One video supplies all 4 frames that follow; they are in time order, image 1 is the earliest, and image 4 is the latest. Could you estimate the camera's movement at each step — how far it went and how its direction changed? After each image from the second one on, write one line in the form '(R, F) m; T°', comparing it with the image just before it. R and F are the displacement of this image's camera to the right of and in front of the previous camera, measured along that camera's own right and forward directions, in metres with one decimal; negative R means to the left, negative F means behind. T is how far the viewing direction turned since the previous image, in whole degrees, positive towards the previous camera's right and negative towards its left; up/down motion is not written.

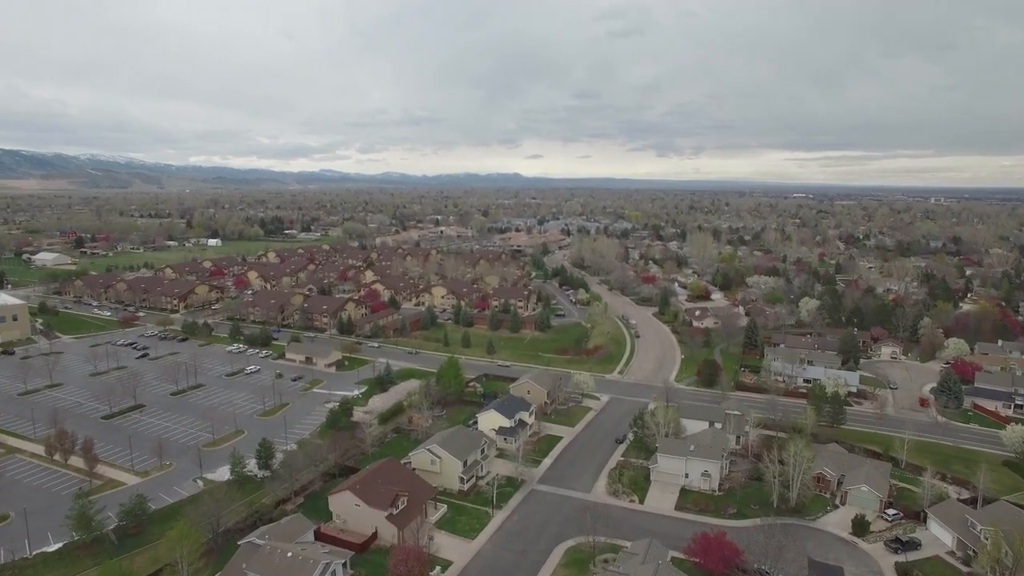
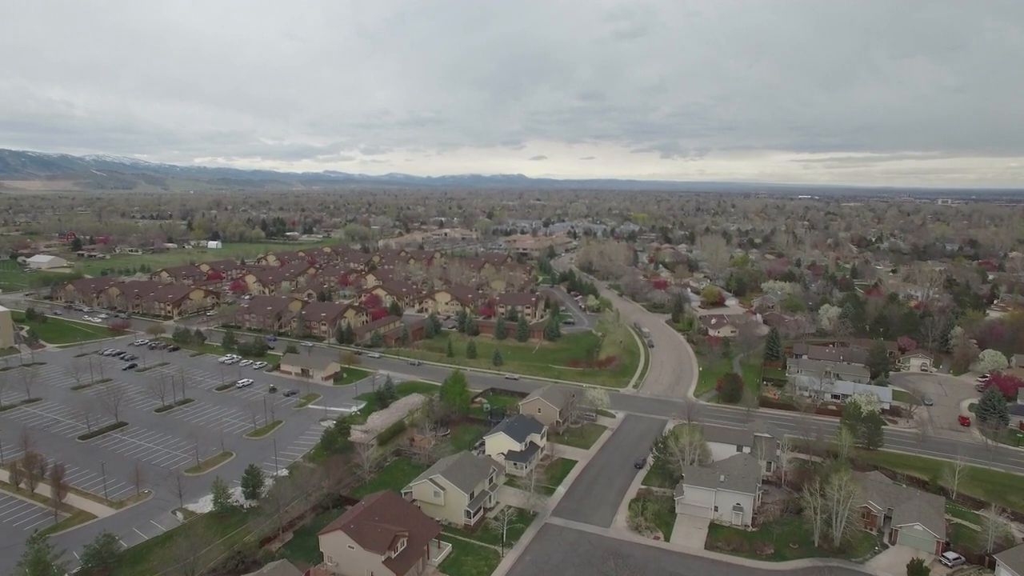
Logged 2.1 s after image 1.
(-0.3, +2.2) m; 0°
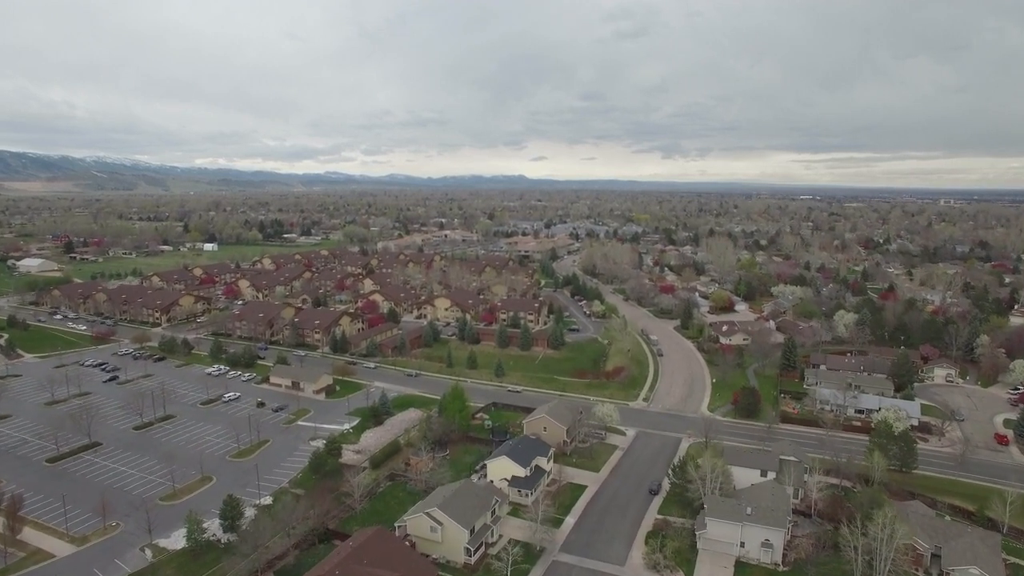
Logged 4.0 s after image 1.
(-0.1, +2.1) m; 0°
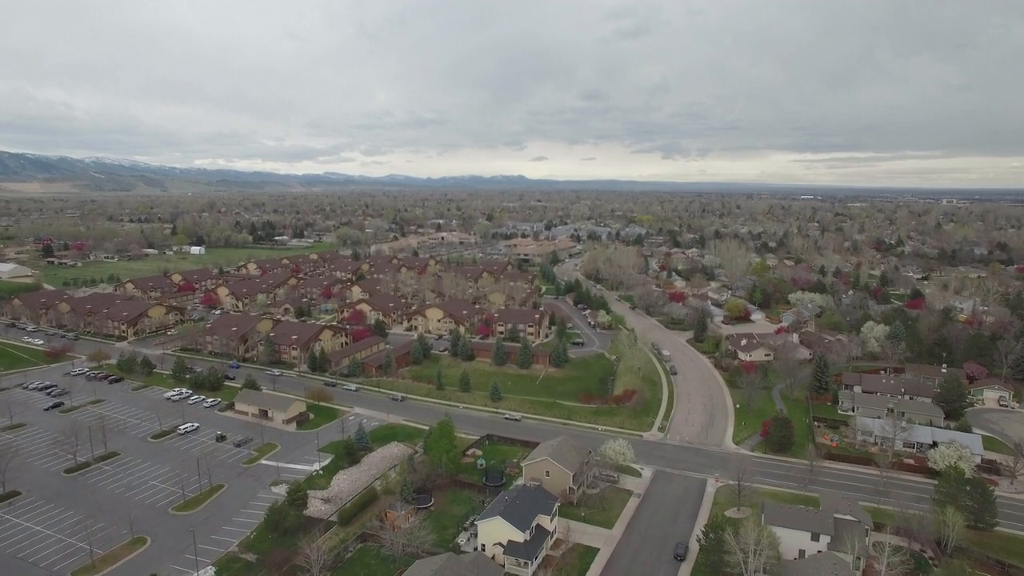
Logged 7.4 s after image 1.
(+0.1, +4.2) m; 0°
